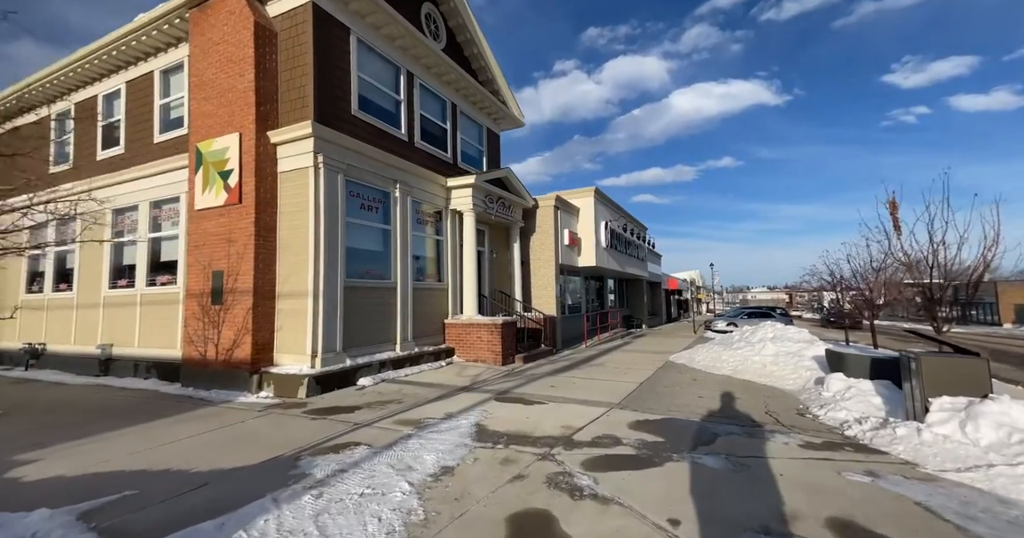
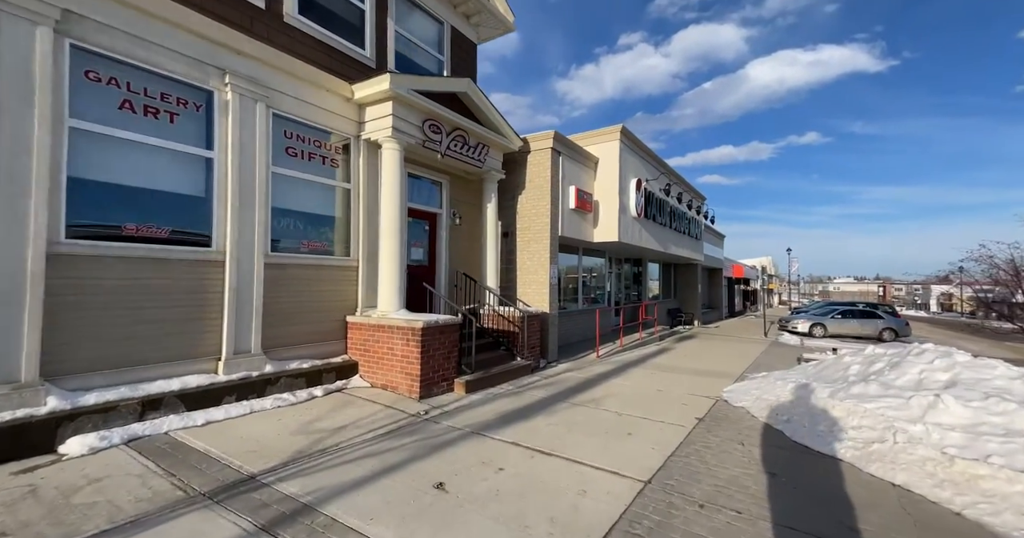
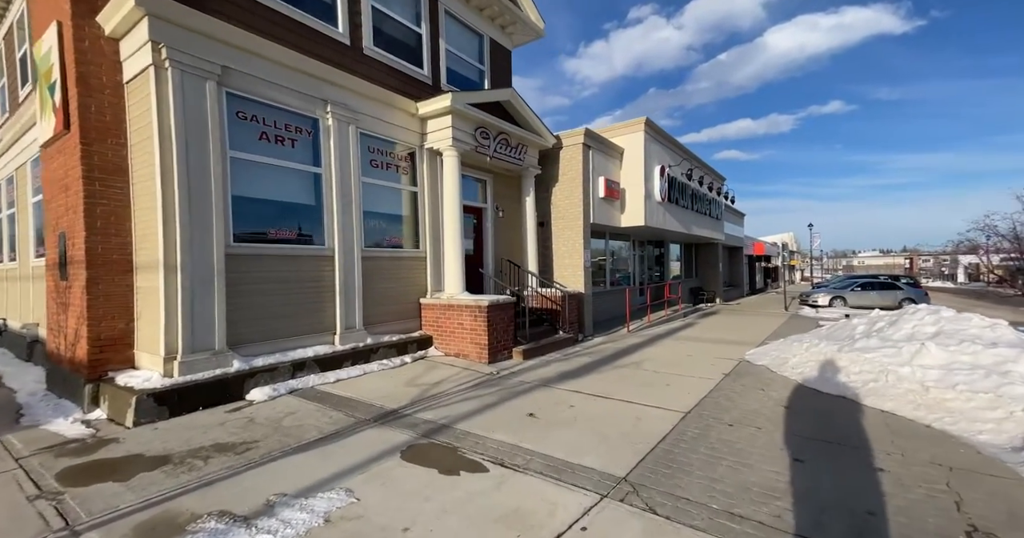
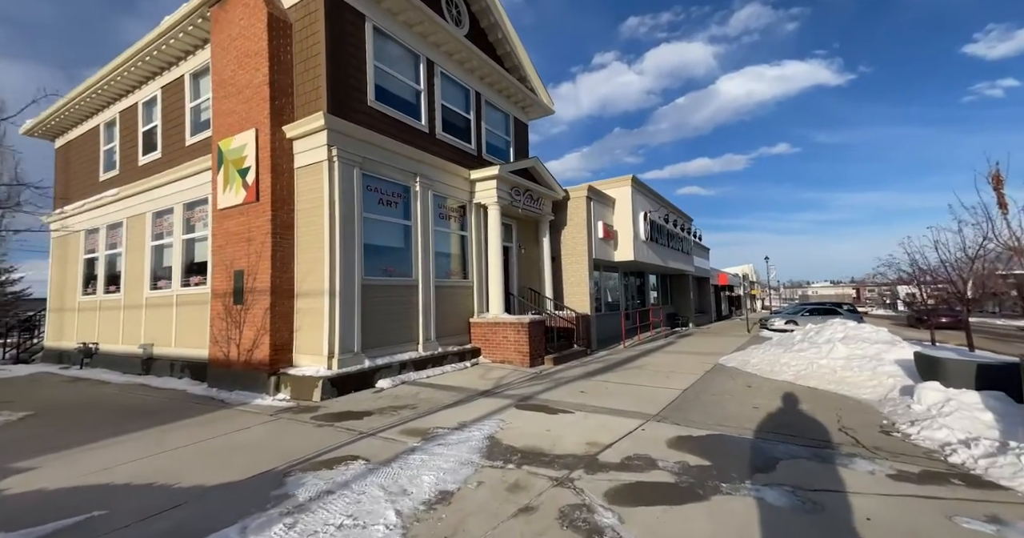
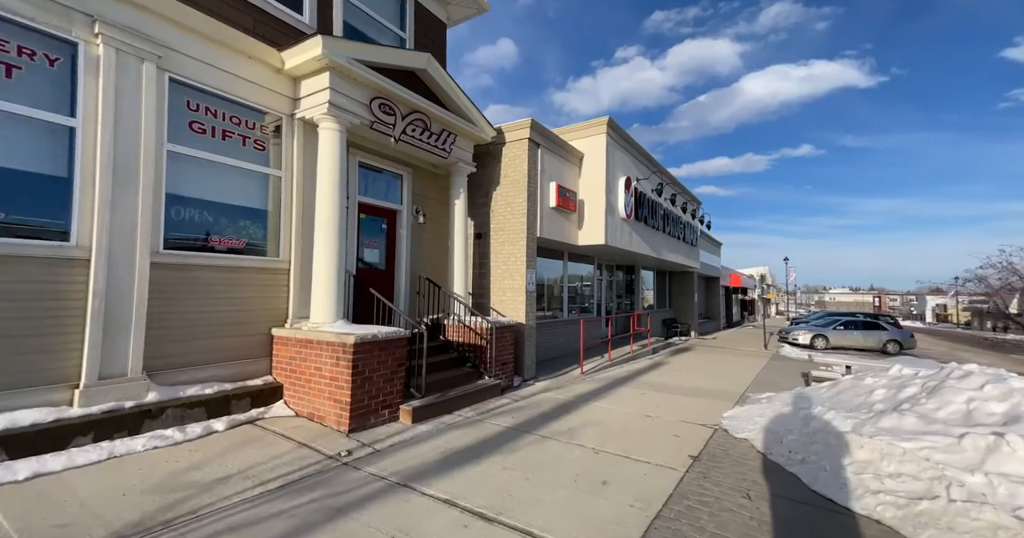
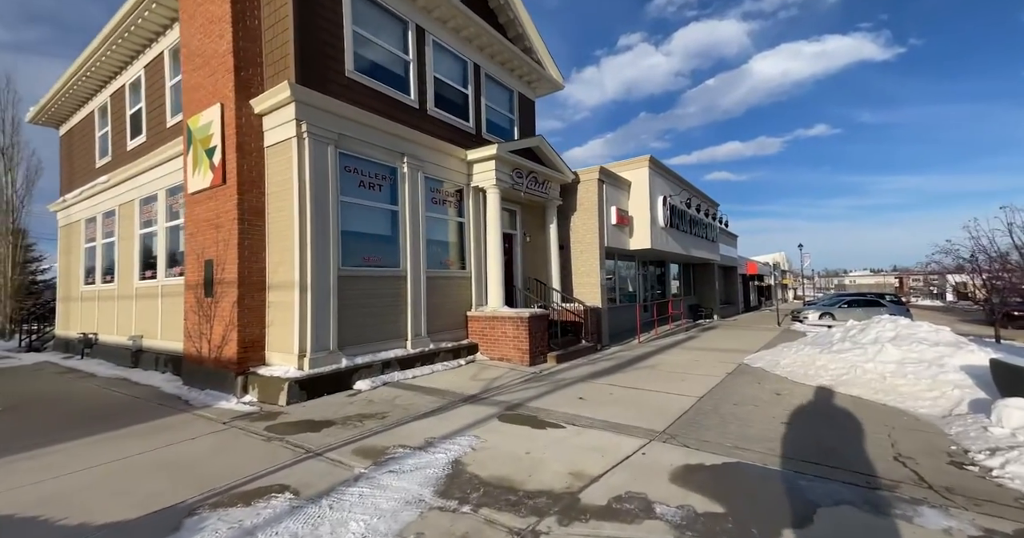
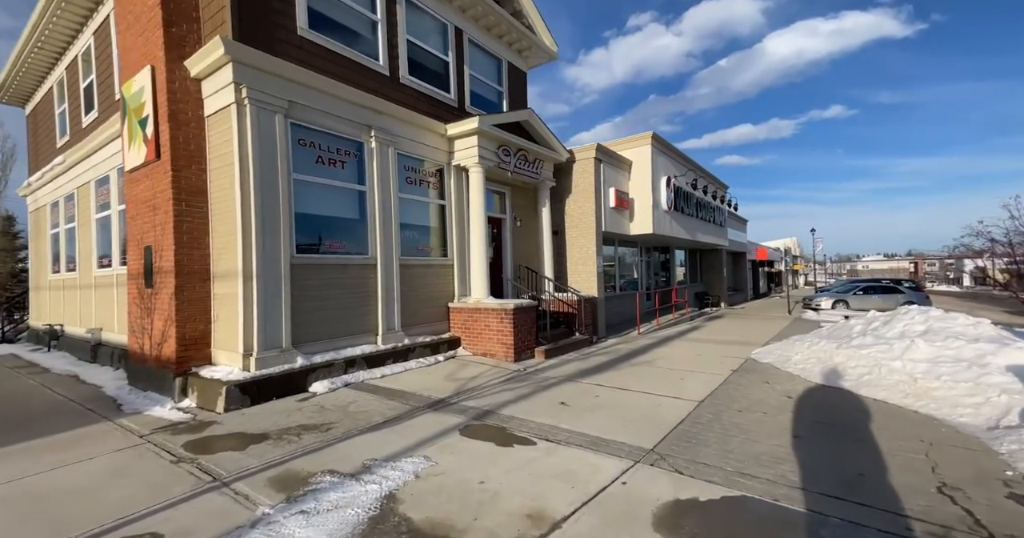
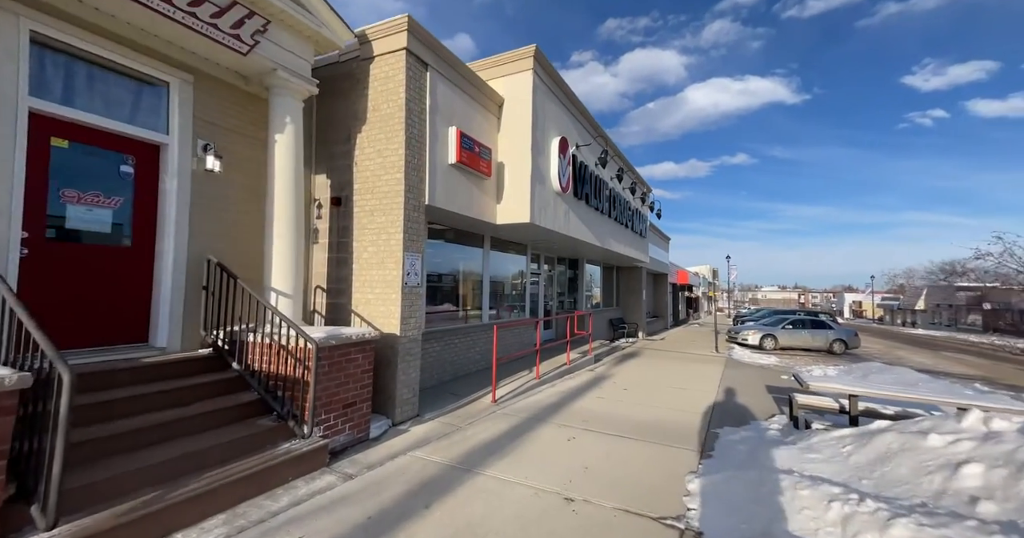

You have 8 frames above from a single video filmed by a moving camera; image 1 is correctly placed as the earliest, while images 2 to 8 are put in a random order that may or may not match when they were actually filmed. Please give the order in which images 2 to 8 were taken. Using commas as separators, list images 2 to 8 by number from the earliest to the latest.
4, 6, 7, 3, 2, 5, 8
